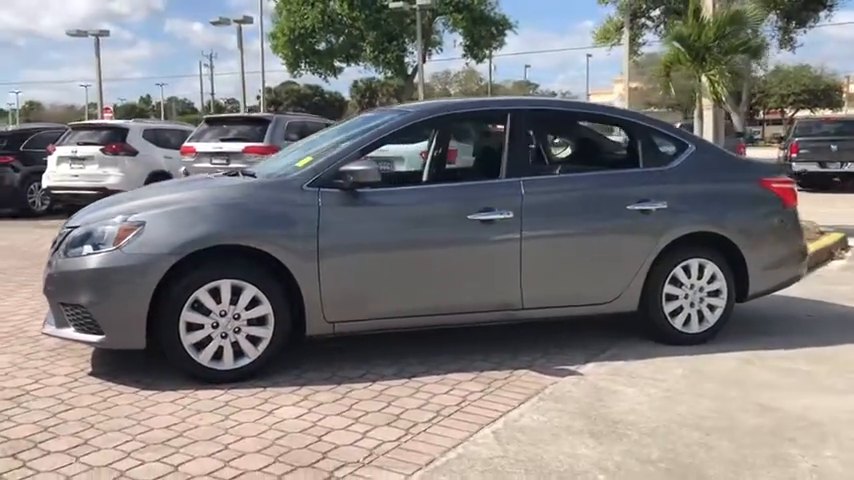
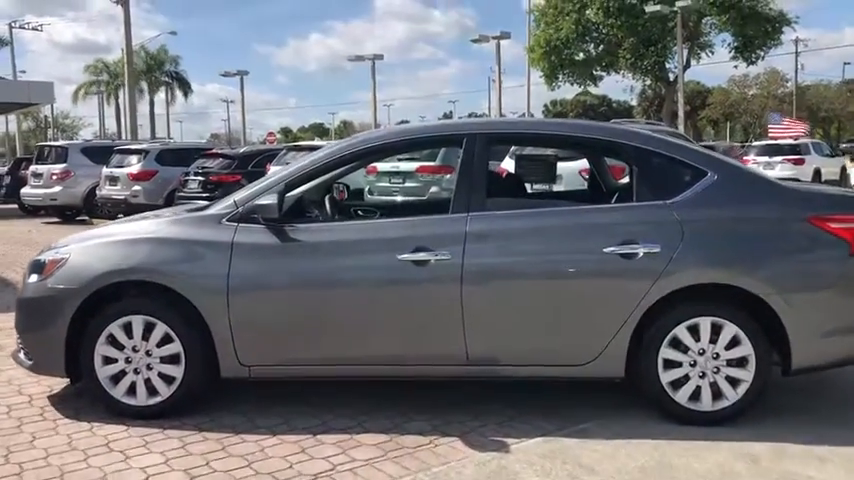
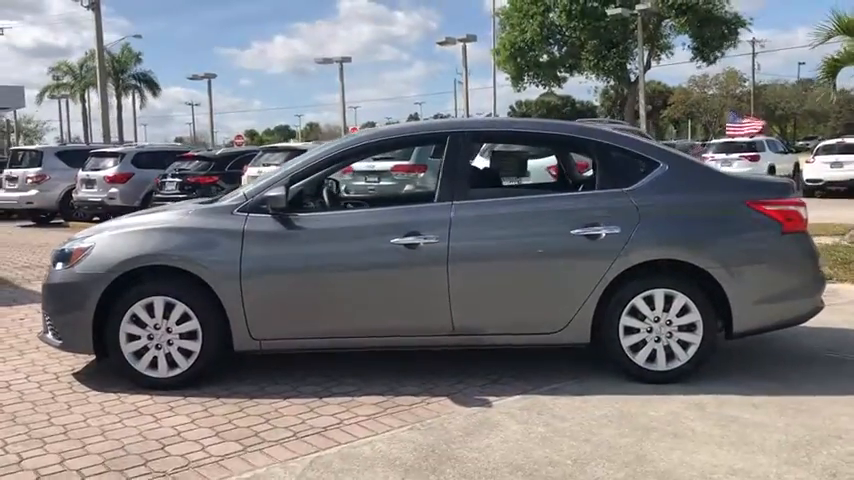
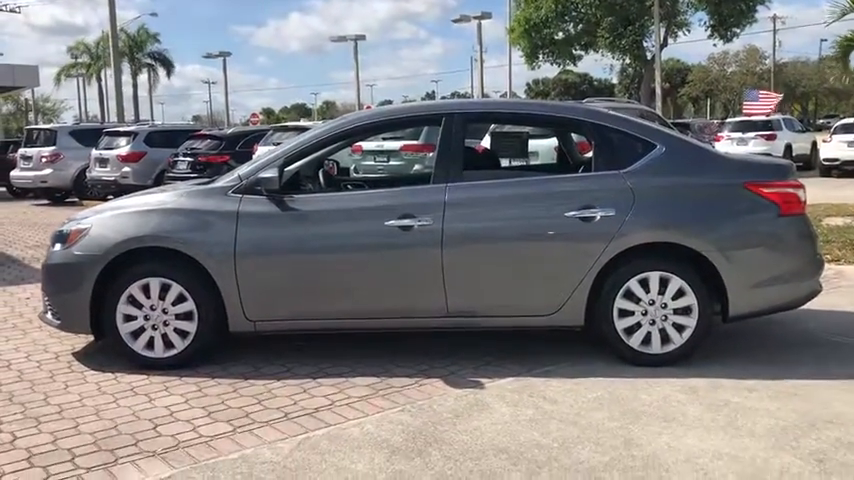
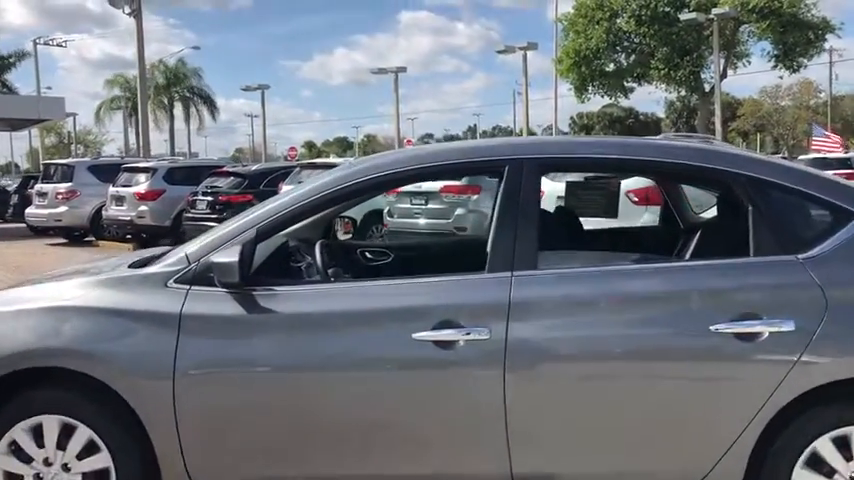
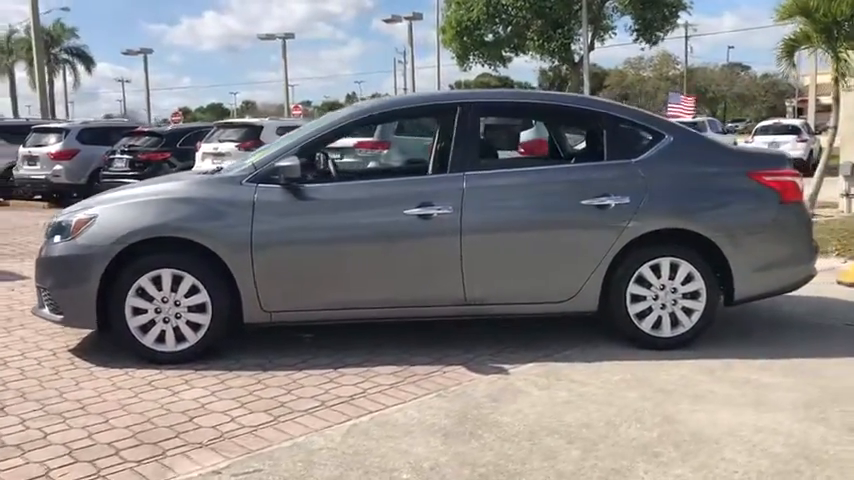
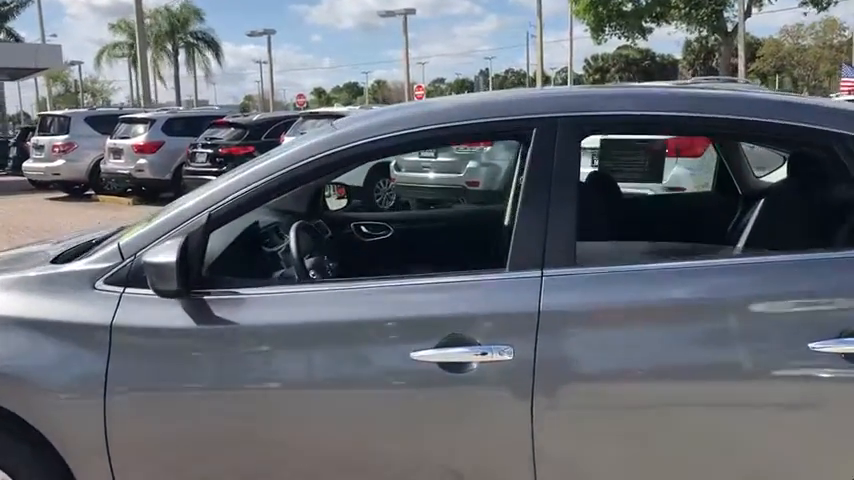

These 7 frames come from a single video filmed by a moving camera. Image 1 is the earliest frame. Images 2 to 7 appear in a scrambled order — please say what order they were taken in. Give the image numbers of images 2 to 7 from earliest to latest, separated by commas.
6, 3, 4, 2, 5, 7
